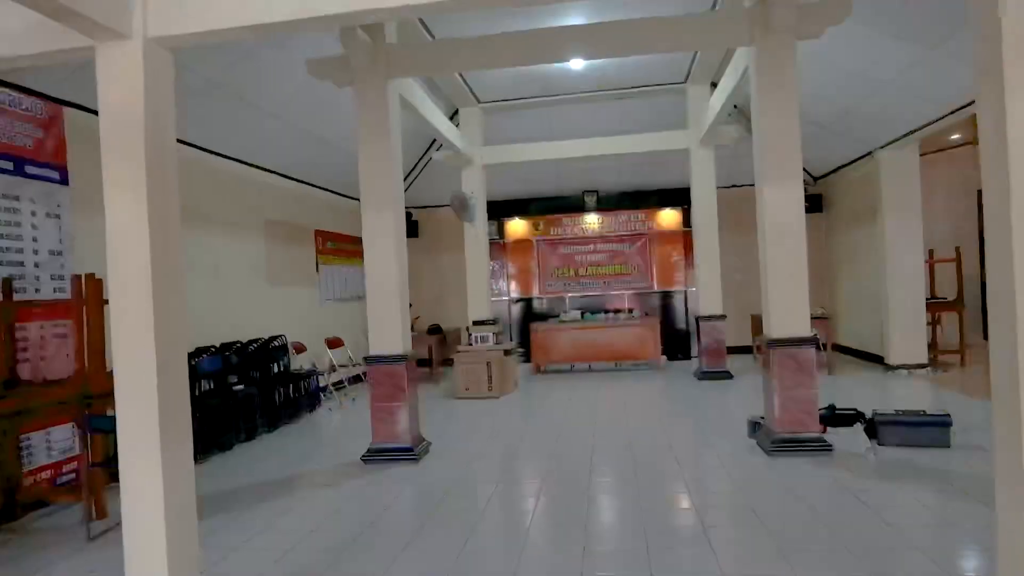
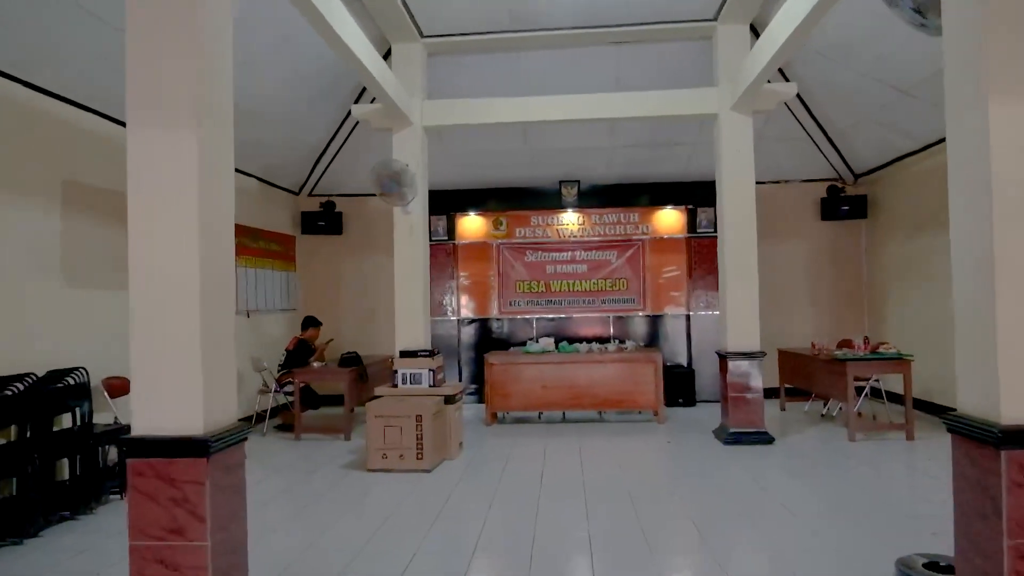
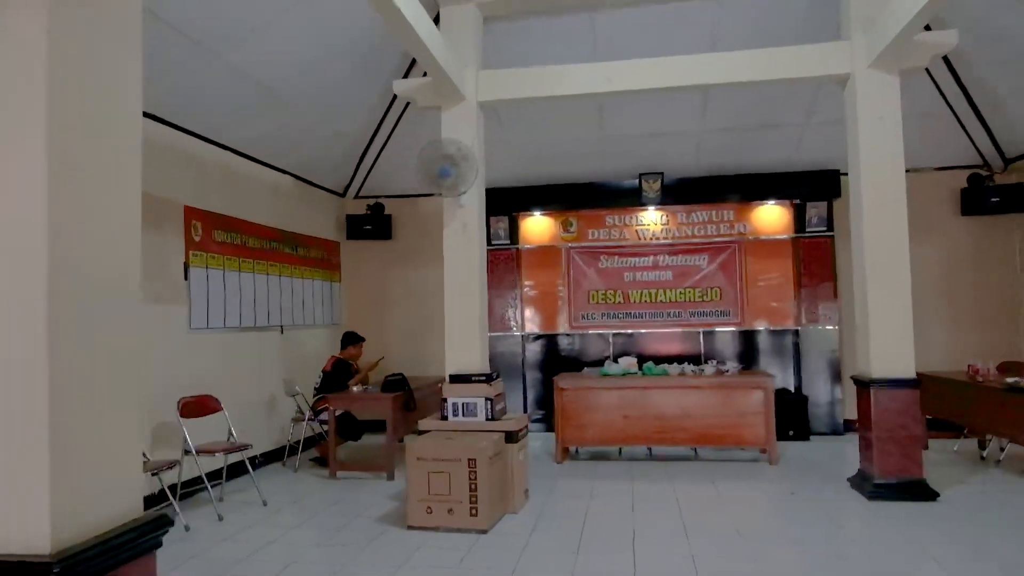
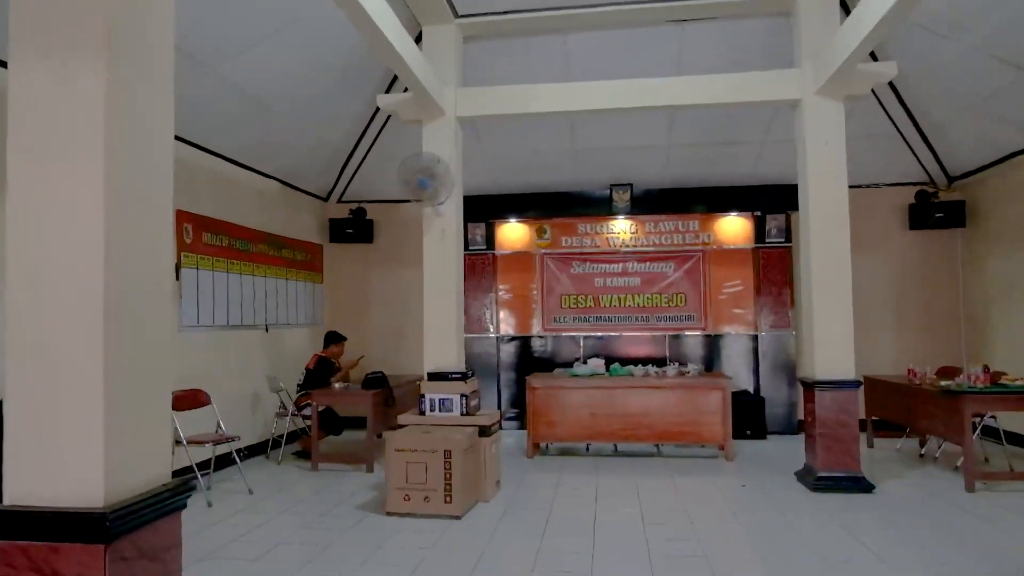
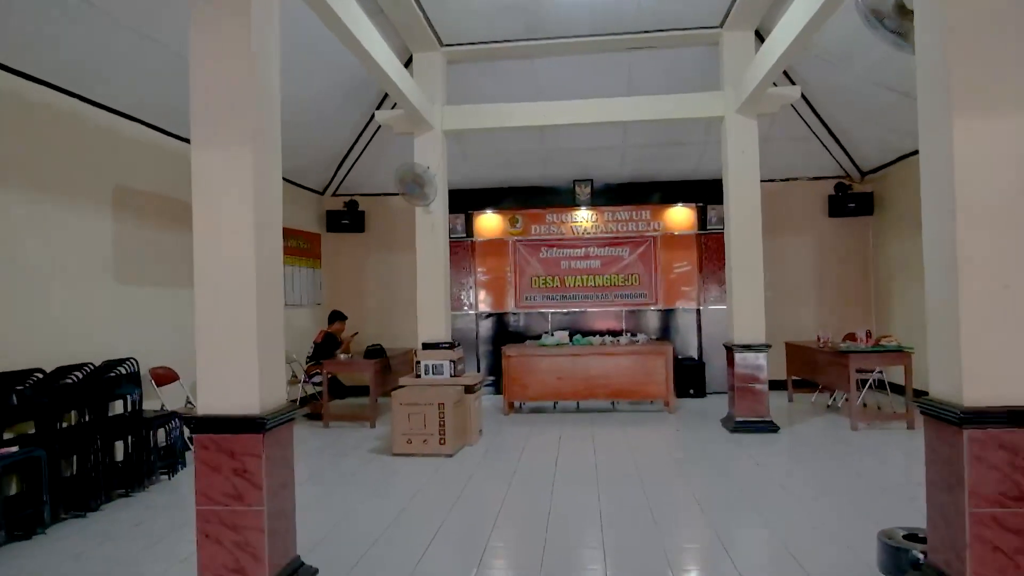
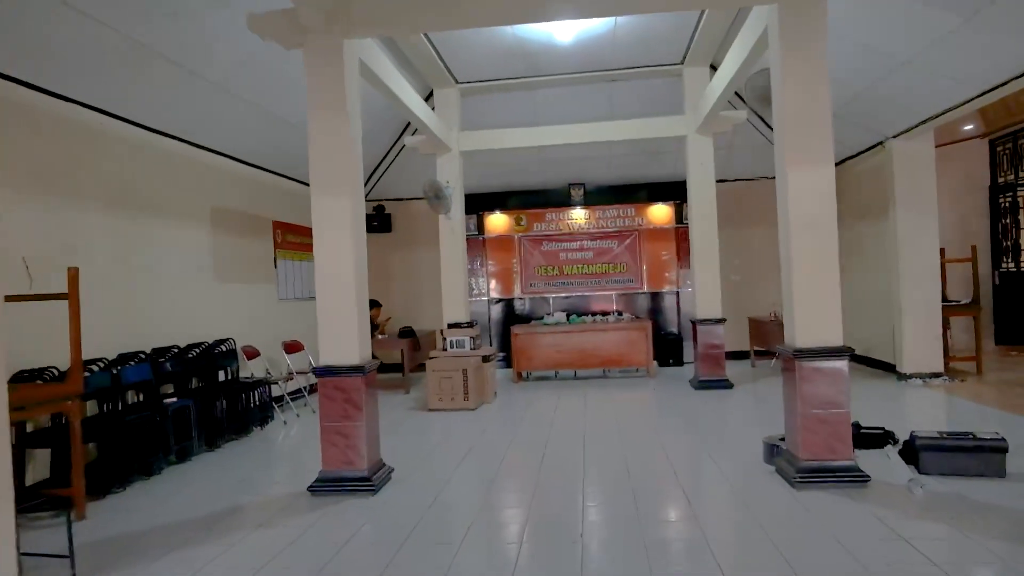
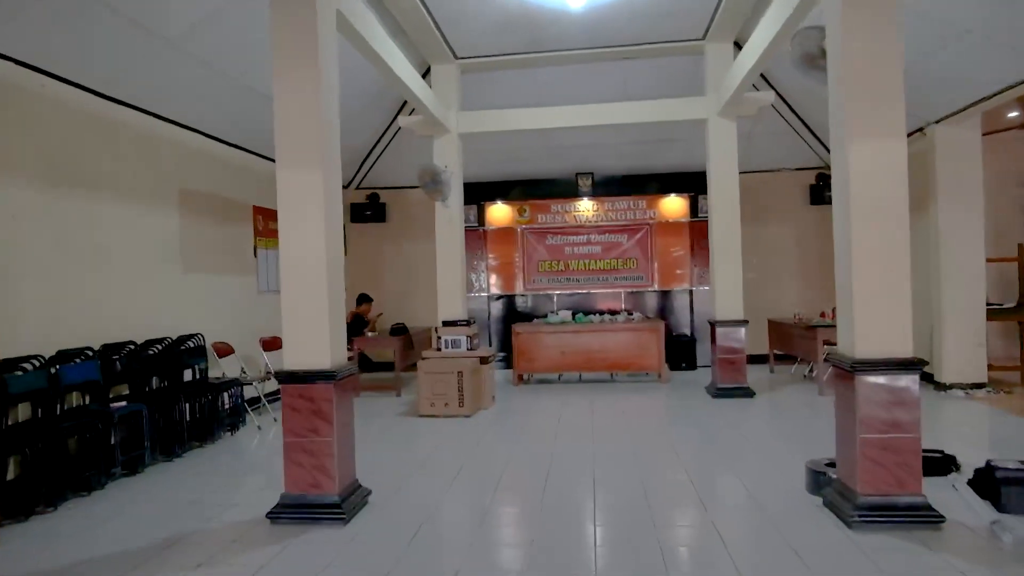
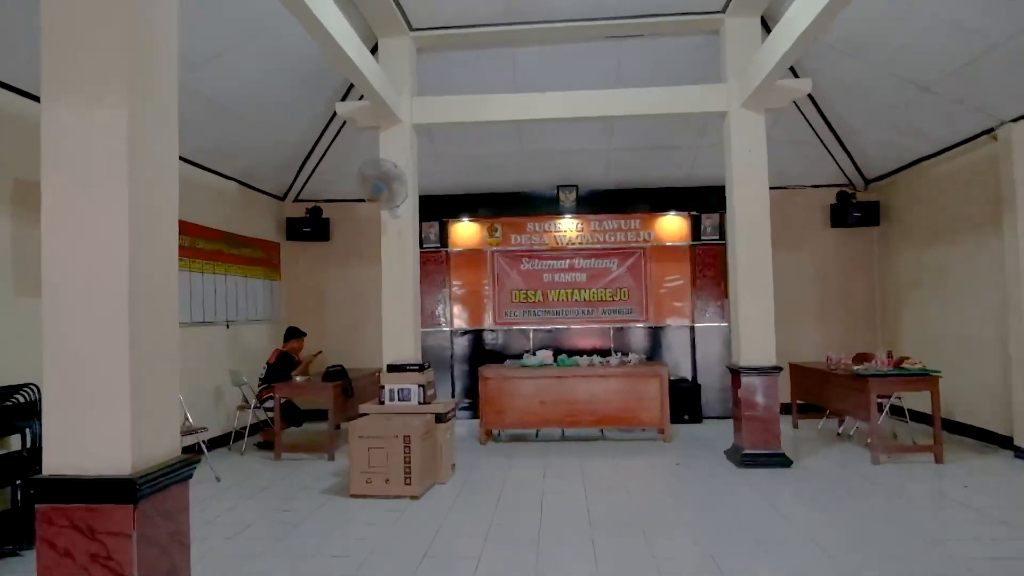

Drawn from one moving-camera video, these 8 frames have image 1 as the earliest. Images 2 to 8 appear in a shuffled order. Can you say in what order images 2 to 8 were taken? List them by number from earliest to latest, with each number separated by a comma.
6, 7, 5, 2, 8, 4, 3
